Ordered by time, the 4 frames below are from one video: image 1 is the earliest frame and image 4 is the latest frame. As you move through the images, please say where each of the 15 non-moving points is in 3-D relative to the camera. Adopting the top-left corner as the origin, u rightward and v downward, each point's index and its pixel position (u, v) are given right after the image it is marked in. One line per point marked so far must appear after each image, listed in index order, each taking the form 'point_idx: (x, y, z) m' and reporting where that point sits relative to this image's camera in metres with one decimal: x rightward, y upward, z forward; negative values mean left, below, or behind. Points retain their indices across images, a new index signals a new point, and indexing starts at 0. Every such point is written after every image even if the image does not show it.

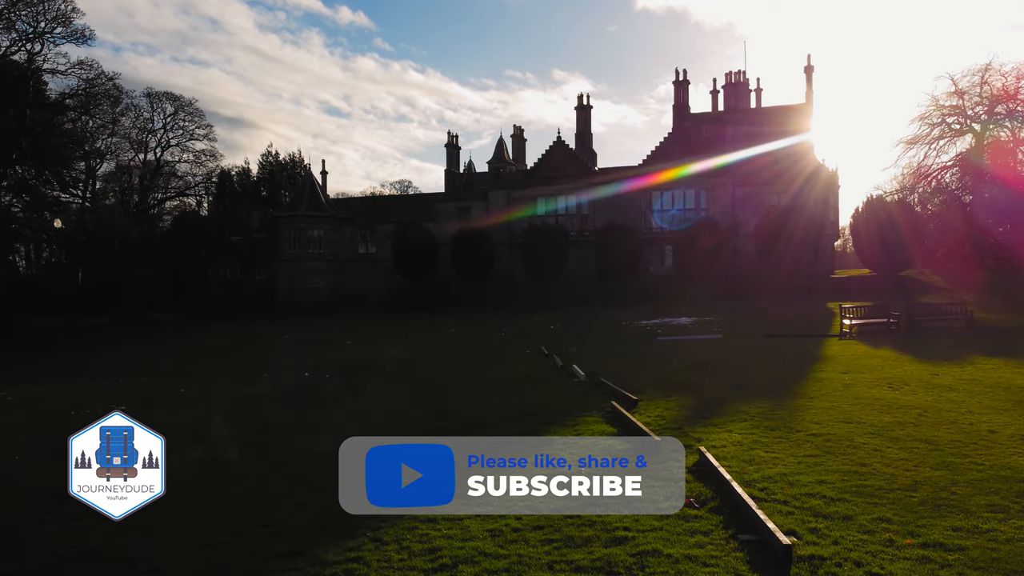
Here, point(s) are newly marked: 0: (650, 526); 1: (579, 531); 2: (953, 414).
0: (+0.8, -1.4, +3.9) m
1: (+0.4, -1.4, +3.8) m
2: (+5.4, -1.6, +8.4) m
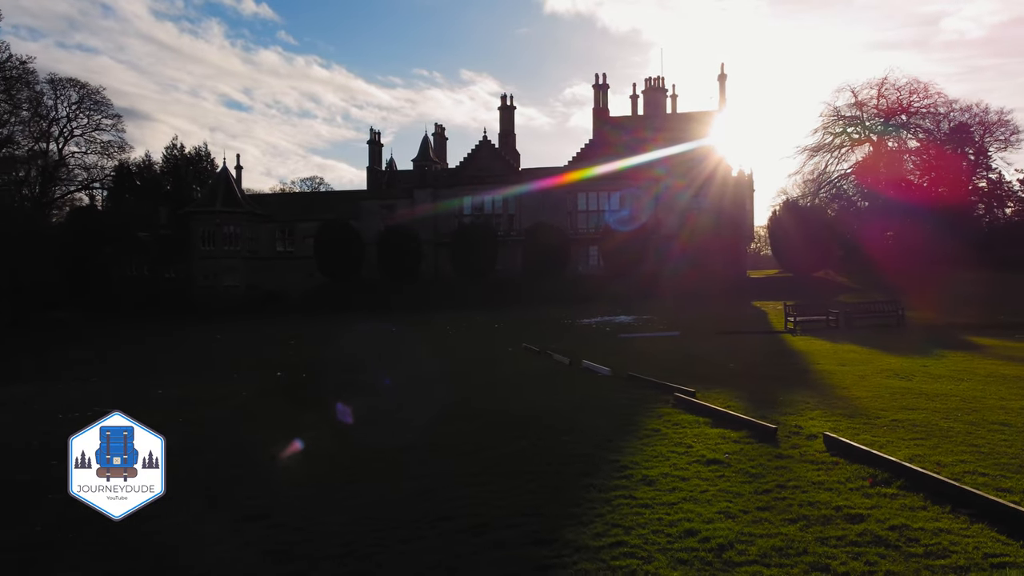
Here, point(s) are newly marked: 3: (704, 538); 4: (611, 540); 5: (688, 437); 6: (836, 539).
0: (+2.1, -1.3, +4.0) m
1: (+1.7, -1.3, +3.9) m
2: (+6.3, -1.5, +8.9) m
3: (+1.0, -1.3, +3.5) m
4: (+0.5, -1.3, +3.6) m
5: (+1.7, -1.4, +6.4) m
6: (+1.7, -1.3, +3.5) m
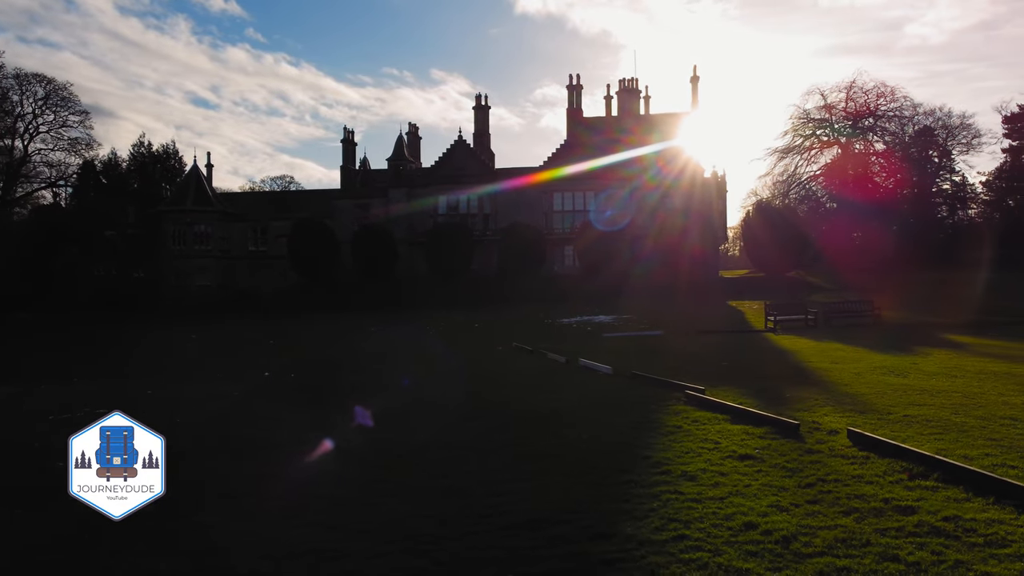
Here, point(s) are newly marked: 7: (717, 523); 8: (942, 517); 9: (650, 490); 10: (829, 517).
0: (+2.4, -1.3, +4.1) m
1: (+2.0, -1.3, +4.0) m
2: (+6.5, -1.5, +9.1) m
3: (+1.3, -1.3, +3.6) m
4: (+0.8, -1.3, +3.6) m
5: (+1.9, -1.4, +6.4) m
6: (+2.0, -1.3, +3.5) m
7: (+1.1, -1.3, +3.7) m
8: (+2.3, -1.3, +3.7) m
9: (+0.9, -1.3, +4.5) m
10: (+1.8, -1.3, +3.7) m
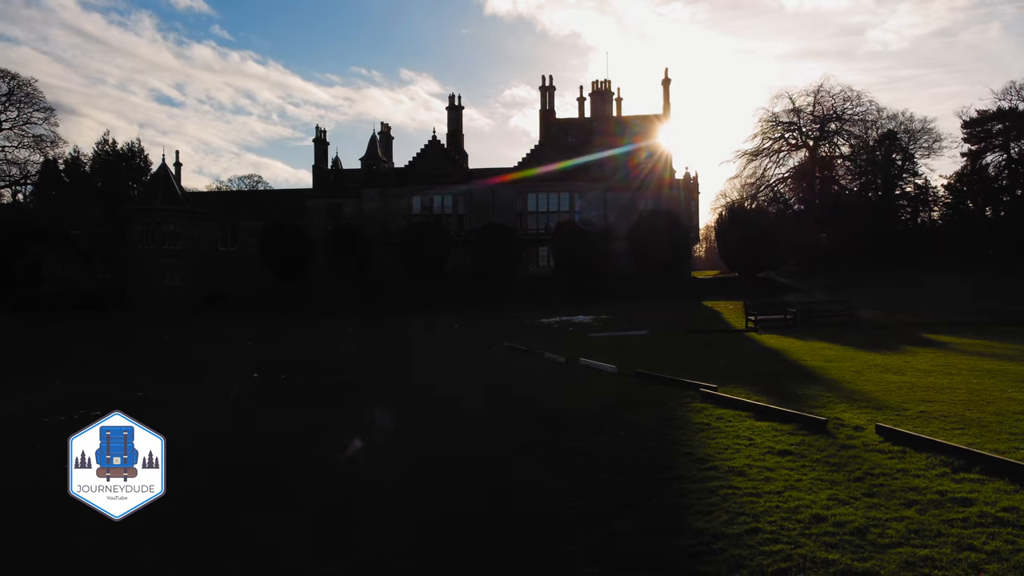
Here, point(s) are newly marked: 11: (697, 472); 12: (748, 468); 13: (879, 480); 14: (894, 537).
0: (+2.8, -1.3, +4.3) m
1: (+2.4, -1.3, +4.1) m
2: (+6.7, -1.4, +9.4) m
3: (+1.7, -1.3, +3.7) m
4: (+1.3, -1.3, +3.7) m
5: (+2.2, -1.4, +6.5) m
6: (+2.4, -1.3, +3.6) m
7: (+1.5, -1.3, +3.8) m
8: (+2.7, -1.2, +3.8) m
9: (+1.3, -1.3, +4.6) m
10: (+2.2, -1.3, +3.8) m
11: (+1.3, -1.3, +5.0) m
12: (+1.7, -1.3, +5.0) m
13: (+2.4, -1.3, +4.5) m
14: (+2.0, -1.3, +3.5) m
